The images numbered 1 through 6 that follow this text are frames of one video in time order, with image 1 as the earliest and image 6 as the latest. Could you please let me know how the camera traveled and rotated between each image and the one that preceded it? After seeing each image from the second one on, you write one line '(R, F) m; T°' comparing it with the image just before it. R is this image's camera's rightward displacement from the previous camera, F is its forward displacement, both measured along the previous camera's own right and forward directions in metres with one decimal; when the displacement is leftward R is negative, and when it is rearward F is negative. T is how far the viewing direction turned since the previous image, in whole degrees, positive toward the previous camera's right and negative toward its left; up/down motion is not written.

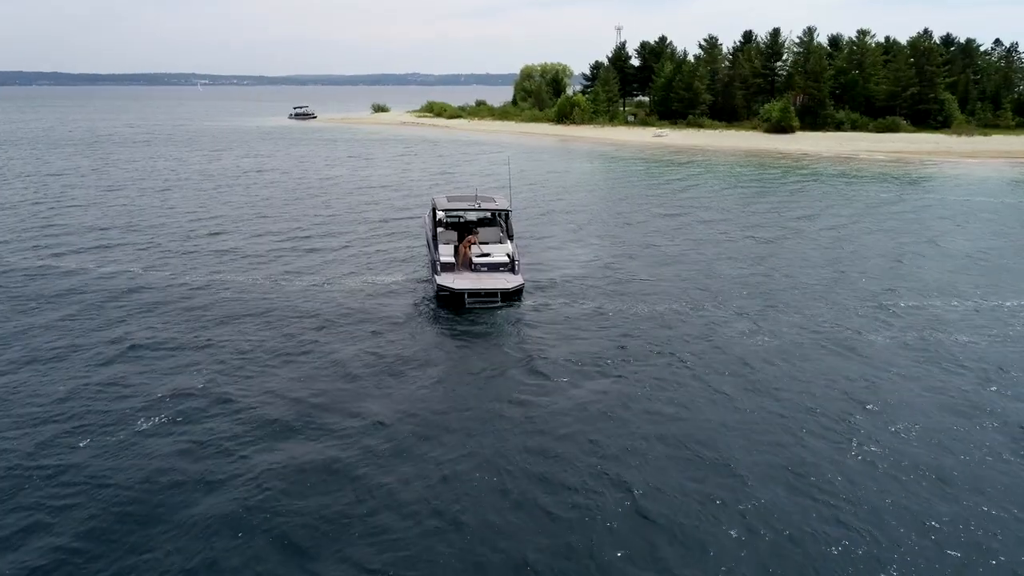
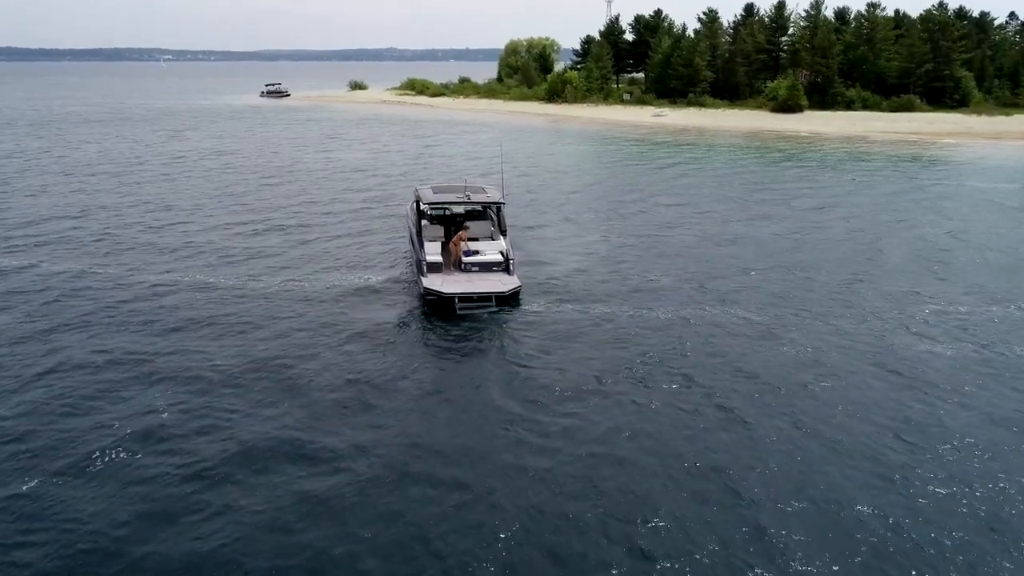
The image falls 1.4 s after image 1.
(-0.3, +2.5) m; +1°
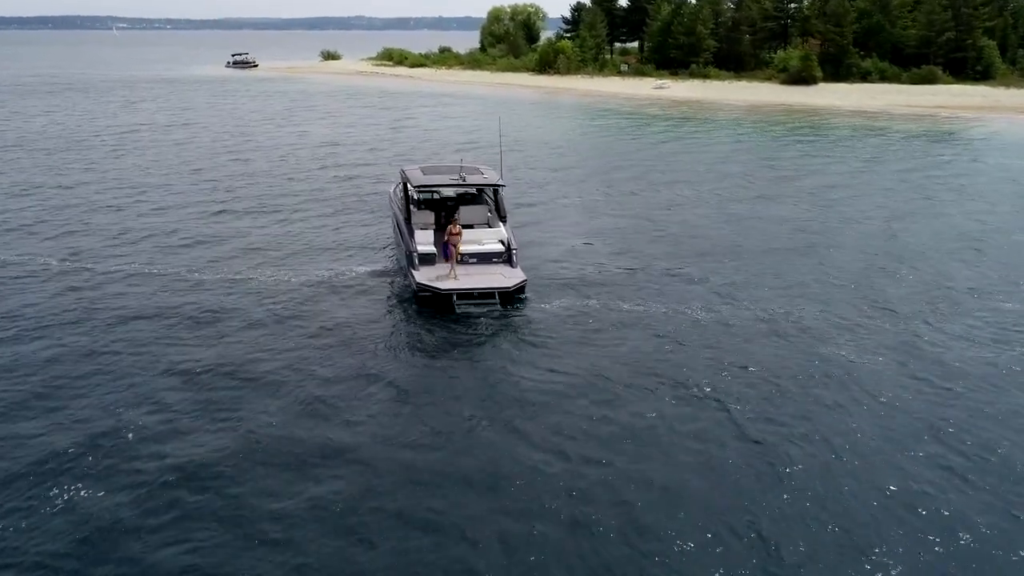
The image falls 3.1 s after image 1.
(-0.7, +2.7) m; +2°
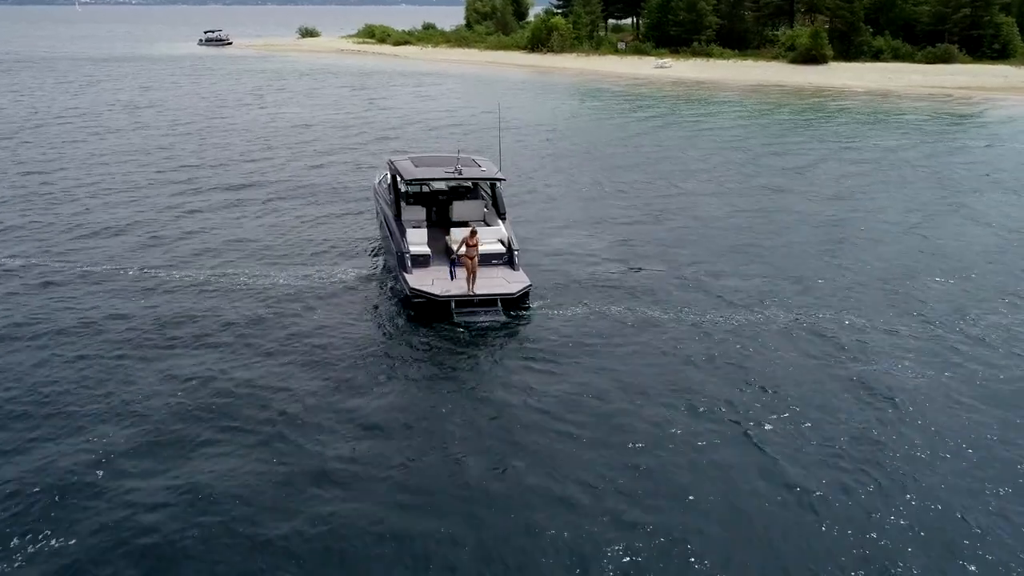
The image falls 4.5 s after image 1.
(-0.4, +1.8) m; +1°
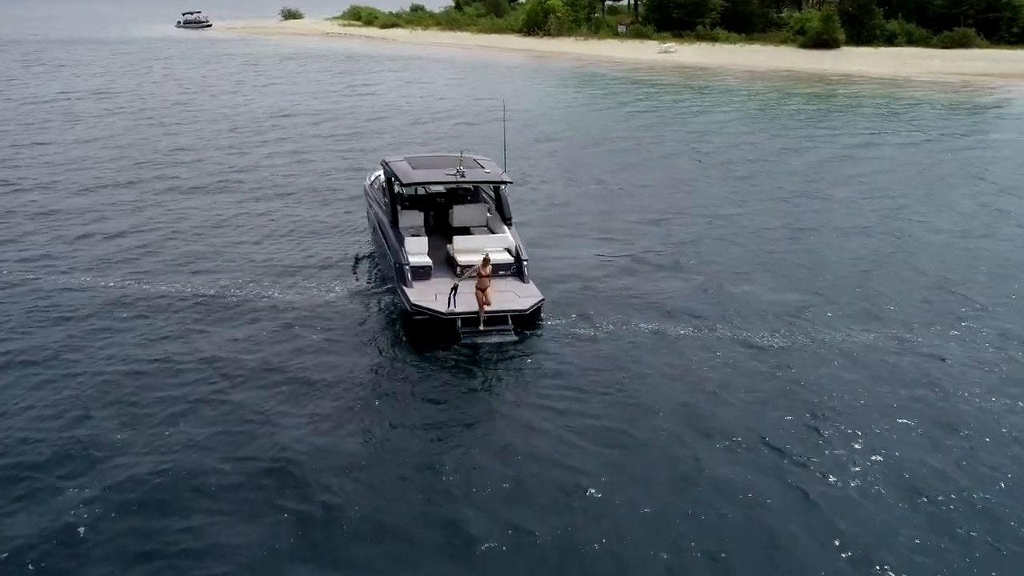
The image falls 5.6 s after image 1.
(-0.4, +1.4) m; +1°
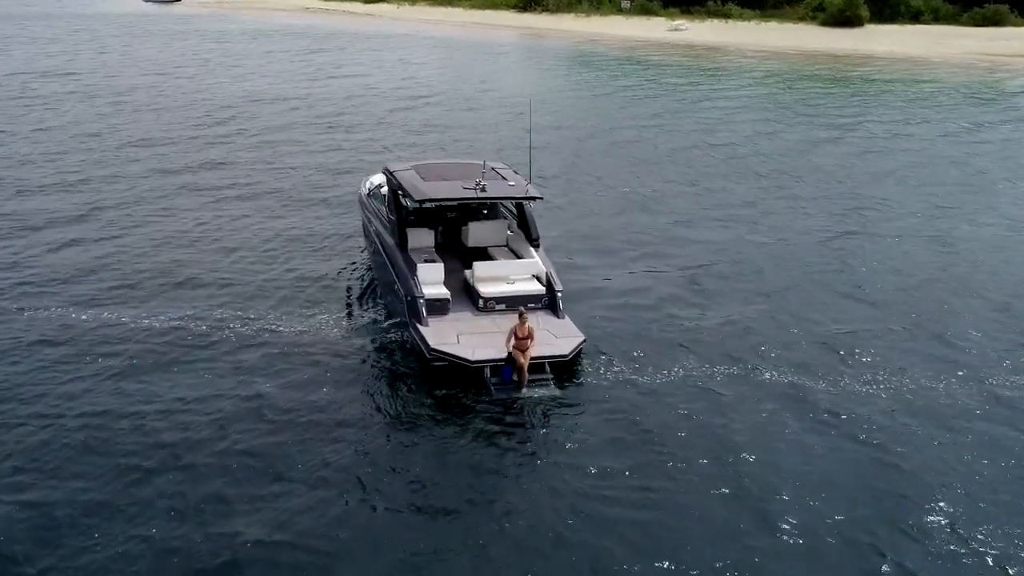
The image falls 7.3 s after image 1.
(-0.8, +2.0) m; +2°
